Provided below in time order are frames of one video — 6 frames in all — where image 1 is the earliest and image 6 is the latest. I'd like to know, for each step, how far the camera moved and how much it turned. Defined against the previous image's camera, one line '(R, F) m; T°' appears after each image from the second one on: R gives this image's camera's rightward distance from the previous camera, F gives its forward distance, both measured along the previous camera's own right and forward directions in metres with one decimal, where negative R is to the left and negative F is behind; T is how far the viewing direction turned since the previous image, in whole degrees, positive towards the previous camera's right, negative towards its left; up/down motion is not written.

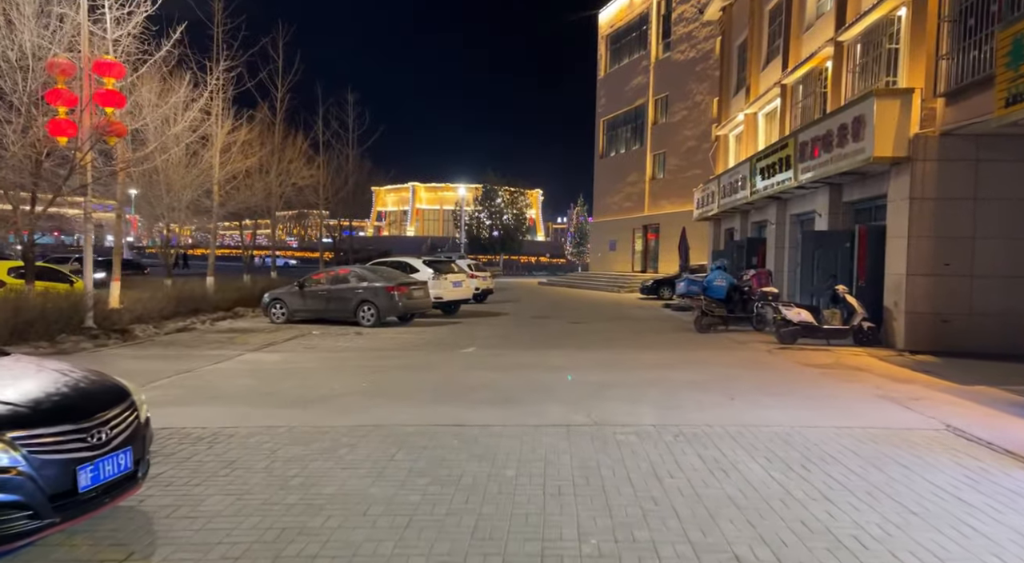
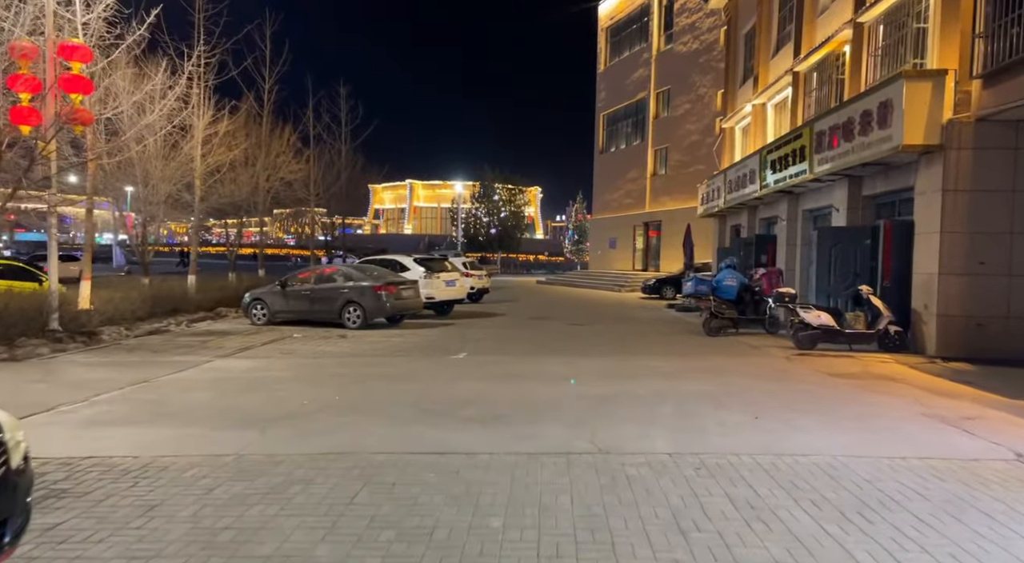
(+0.1, +1.0) m; 0°
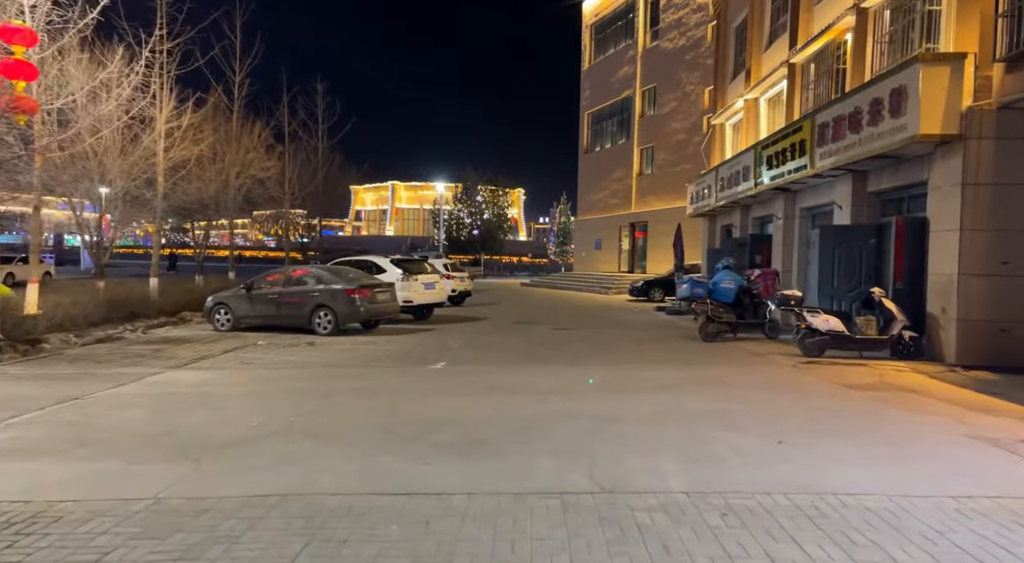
(0.0, +1.0) m; +2°
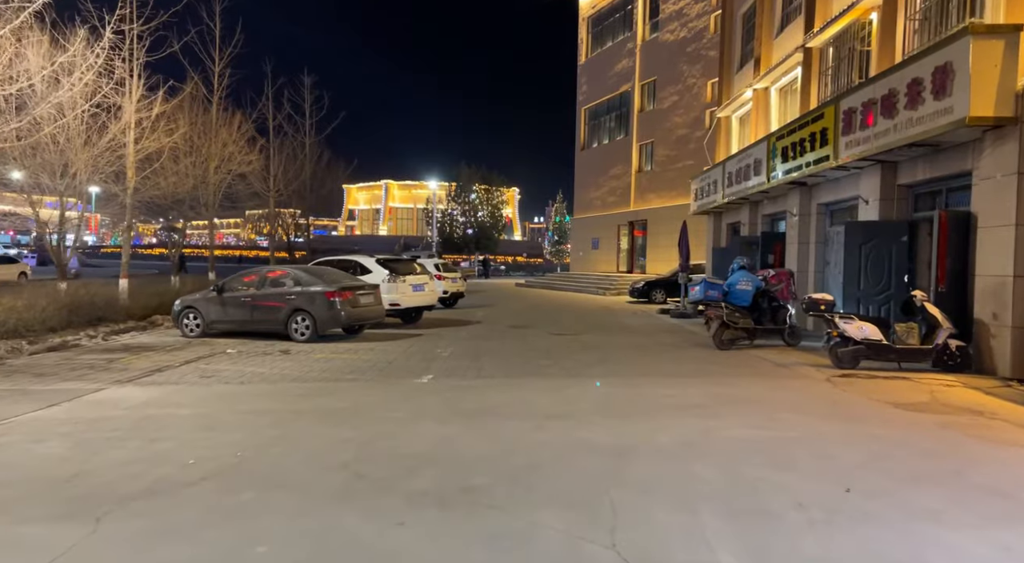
(0.0, +1.2) m; 0°
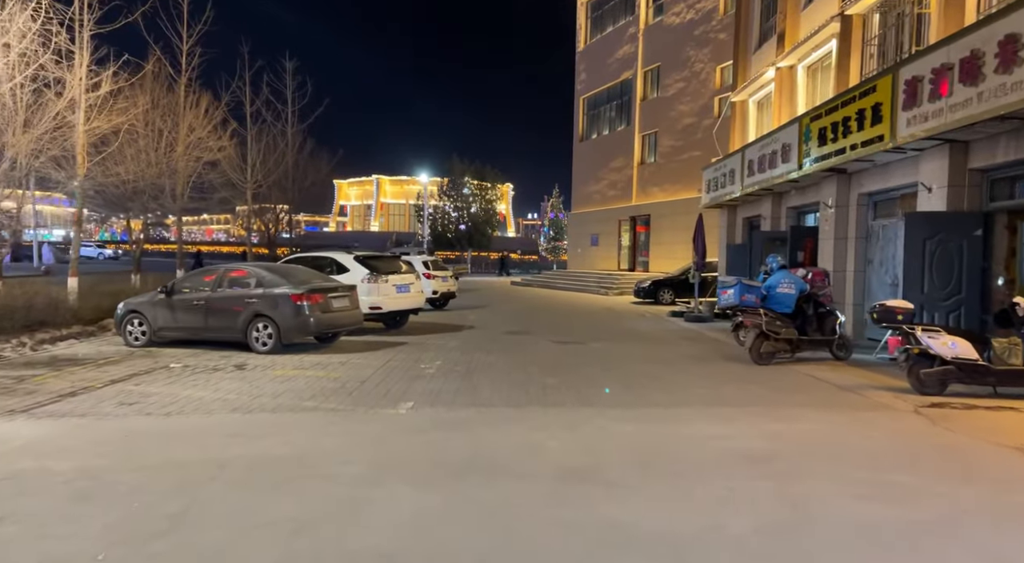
(-0.1, +1.9) m; +1°
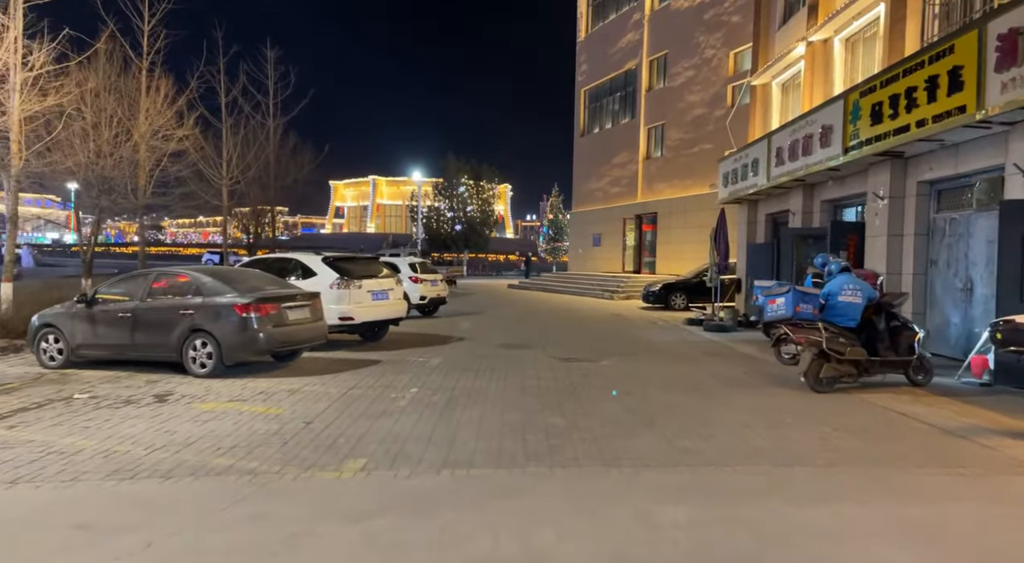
(+0.1, +2.1) m; 0°
